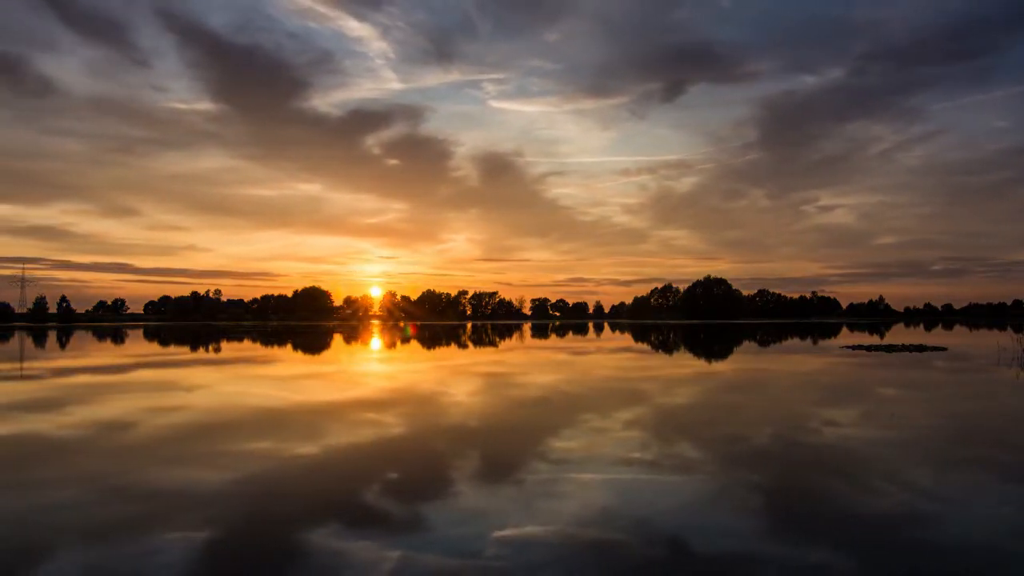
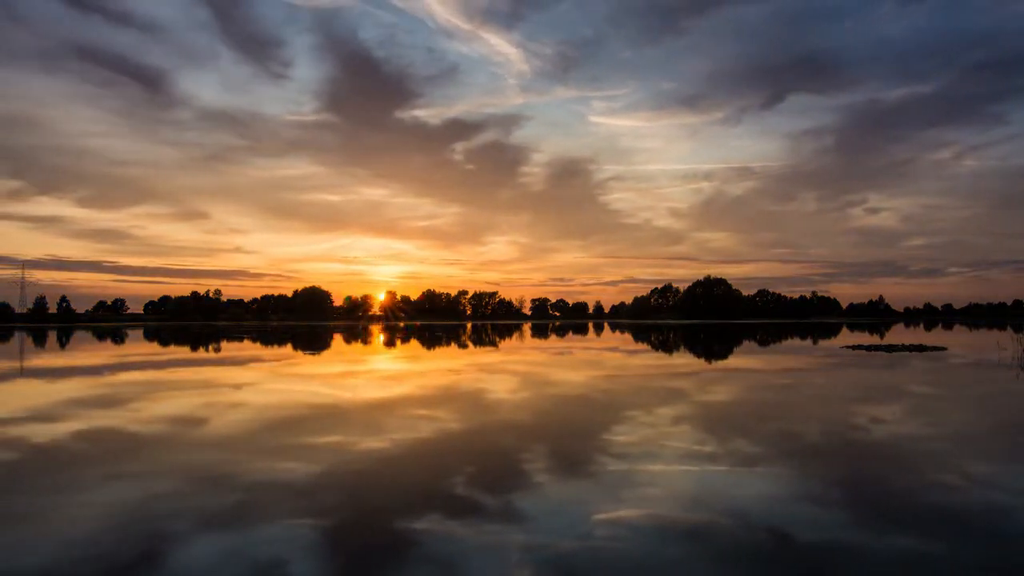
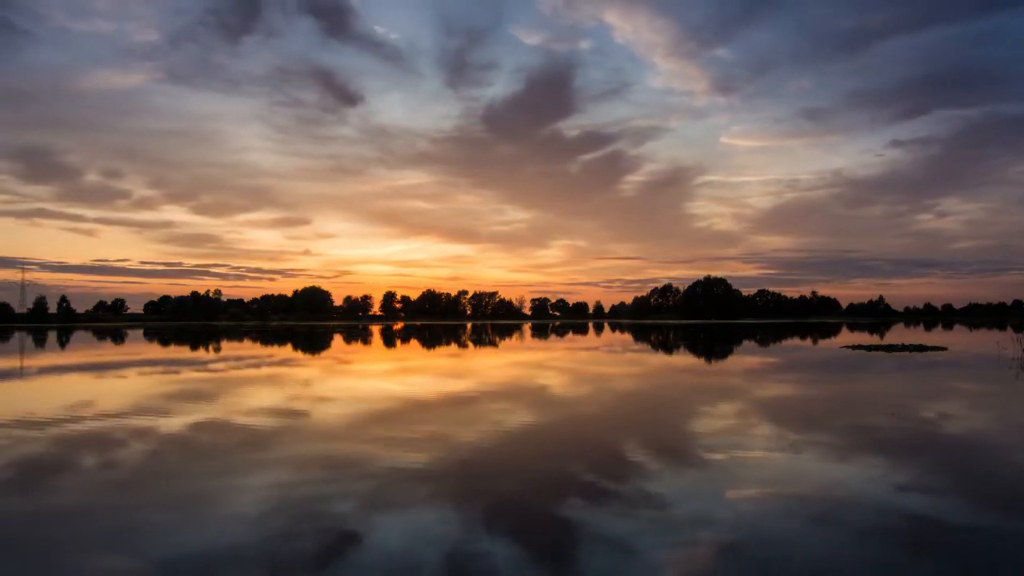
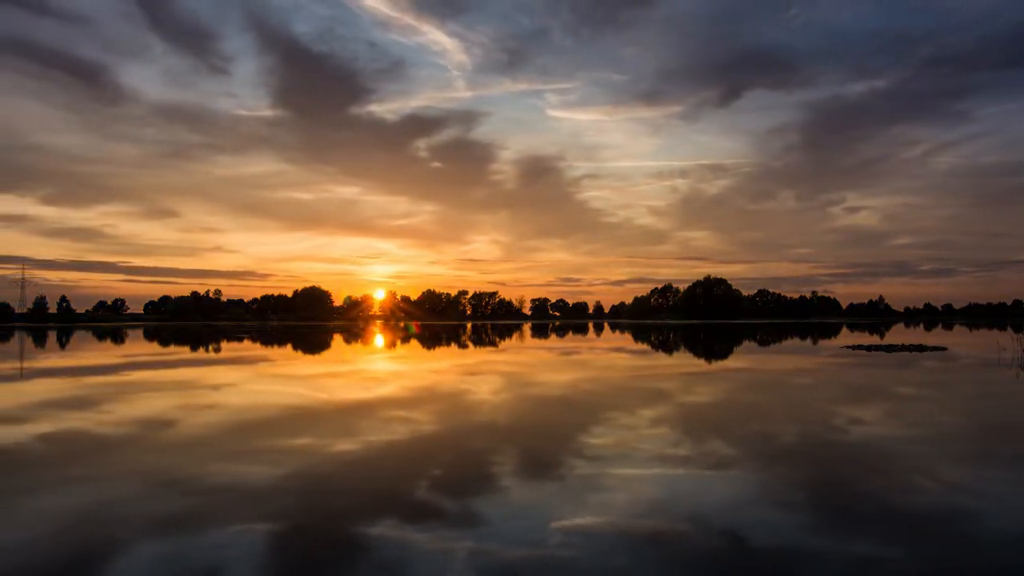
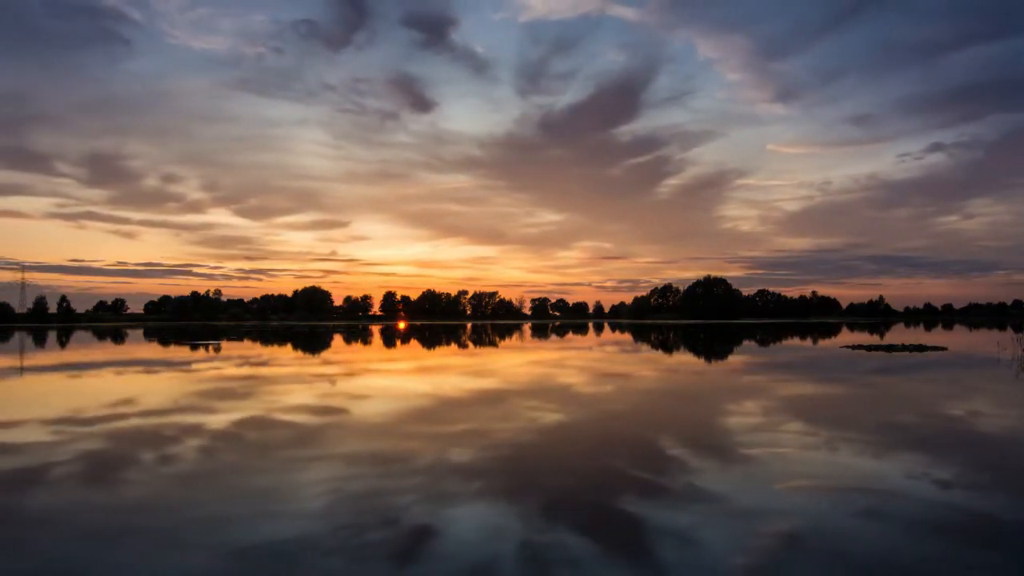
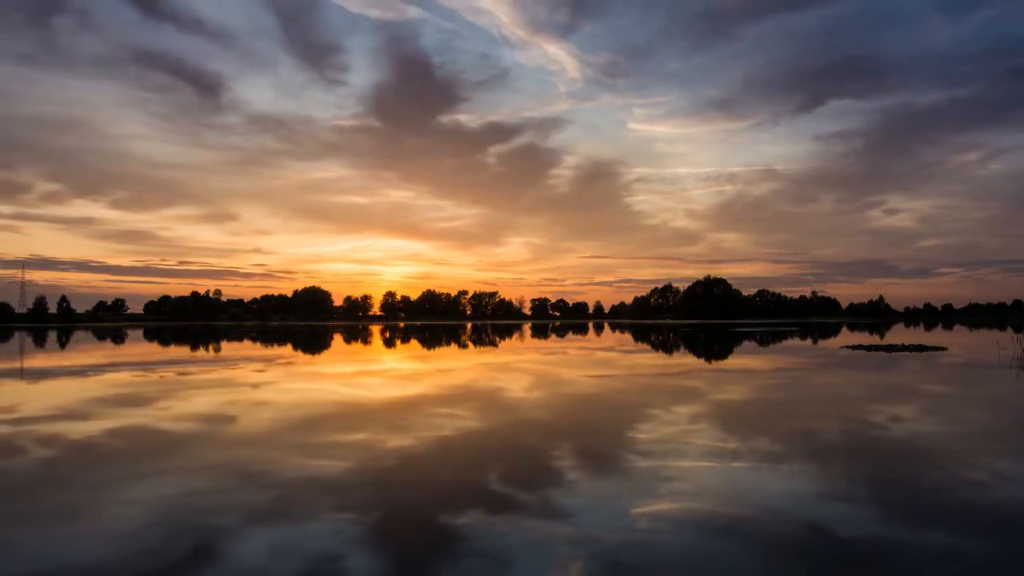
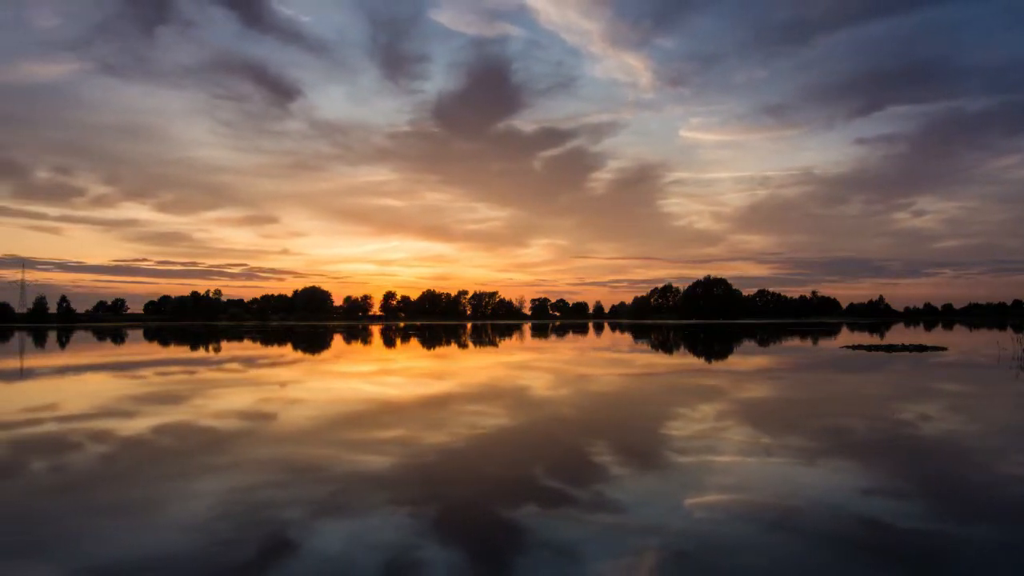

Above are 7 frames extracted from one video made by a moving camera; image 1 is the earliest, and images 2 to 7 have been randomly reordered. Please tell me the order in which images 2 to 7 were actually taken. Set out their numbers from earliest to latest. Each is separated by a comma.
4, 2, 6, 7, 3, 5
